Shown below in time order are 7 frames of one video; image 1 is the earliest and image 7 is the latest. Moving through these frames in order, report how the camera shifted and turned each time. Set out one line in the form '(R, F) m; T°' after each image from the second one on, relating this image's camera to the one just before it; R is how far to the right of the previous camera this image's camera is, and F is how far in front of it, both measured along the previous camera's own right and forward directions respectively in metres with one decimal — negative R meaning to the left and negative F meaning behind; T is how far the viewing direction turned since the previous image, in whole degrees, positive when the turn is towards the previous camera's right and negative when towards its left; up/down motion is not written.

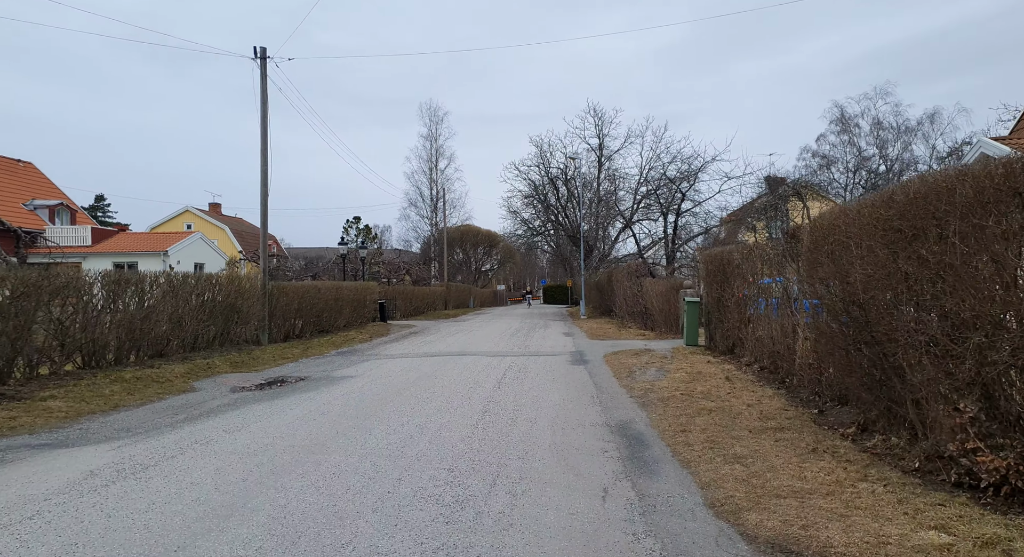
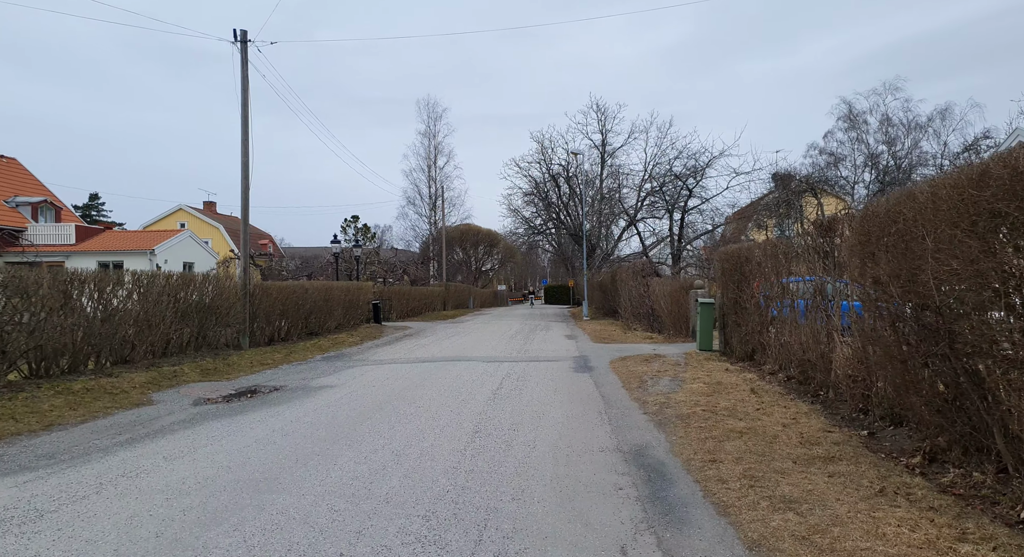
(+0.1, +1.1) m; 0°
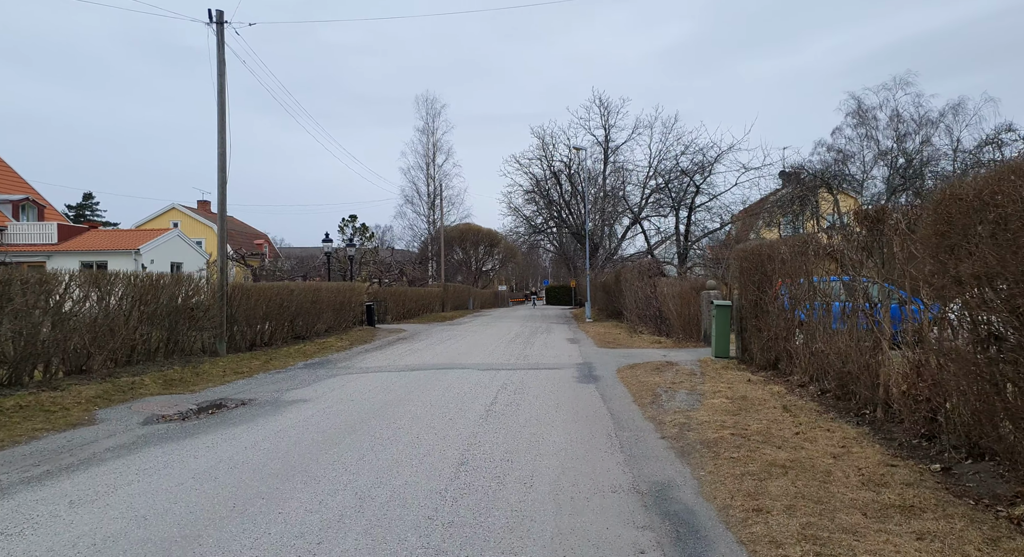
(+0.1, +1.1) m; 0°
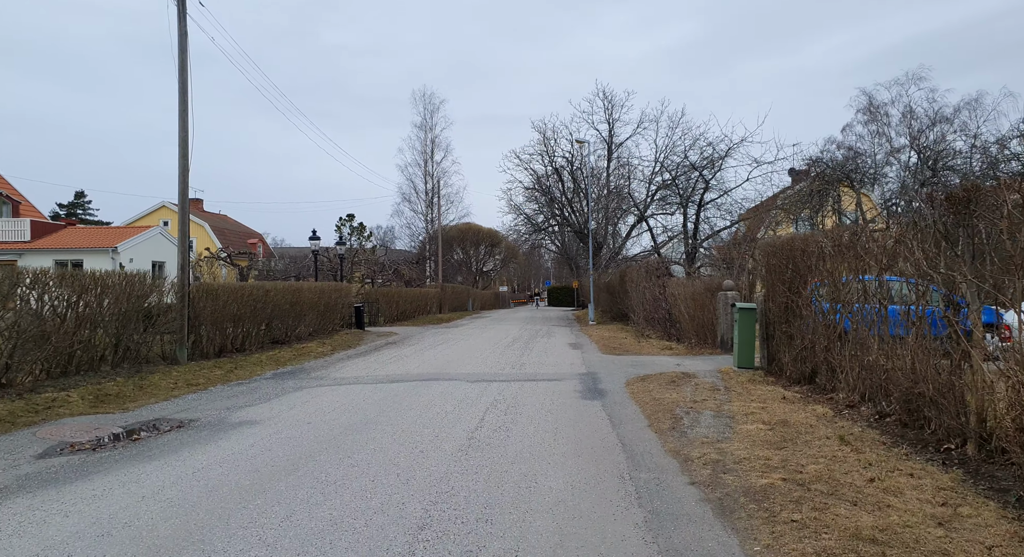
(+0.1, +1.5) m; 0°
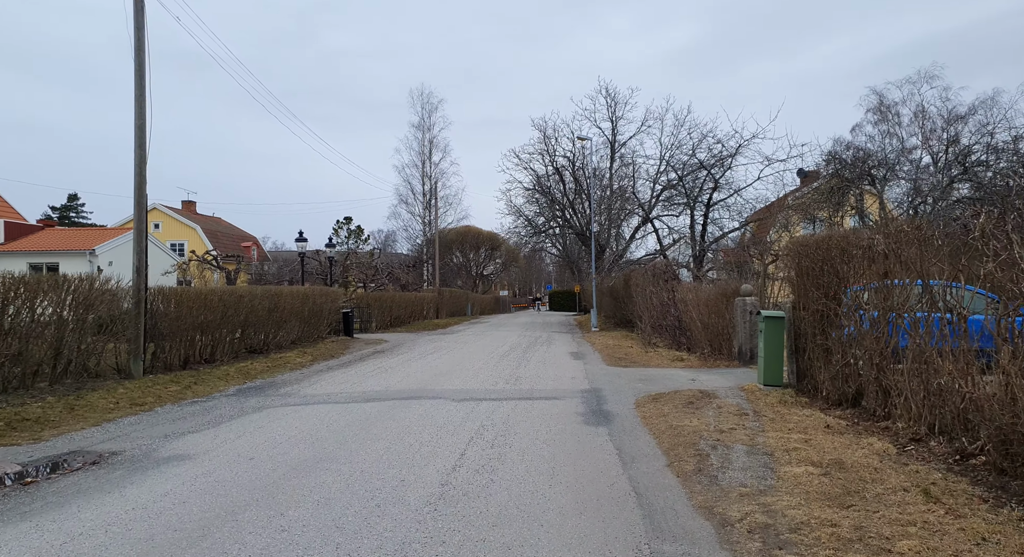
(+0.1, +1.3) m; 0°
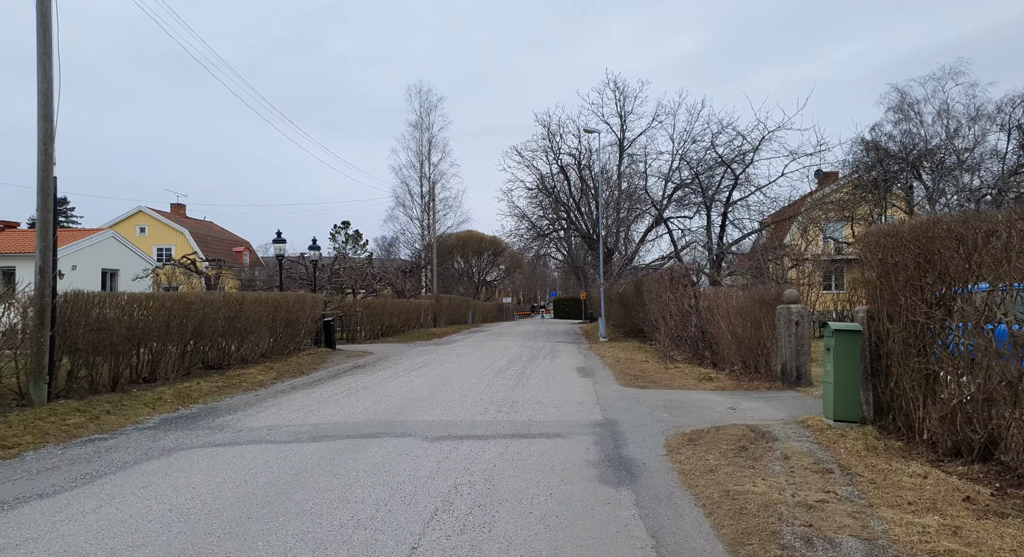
(+0.2, +2.2) m; 0°
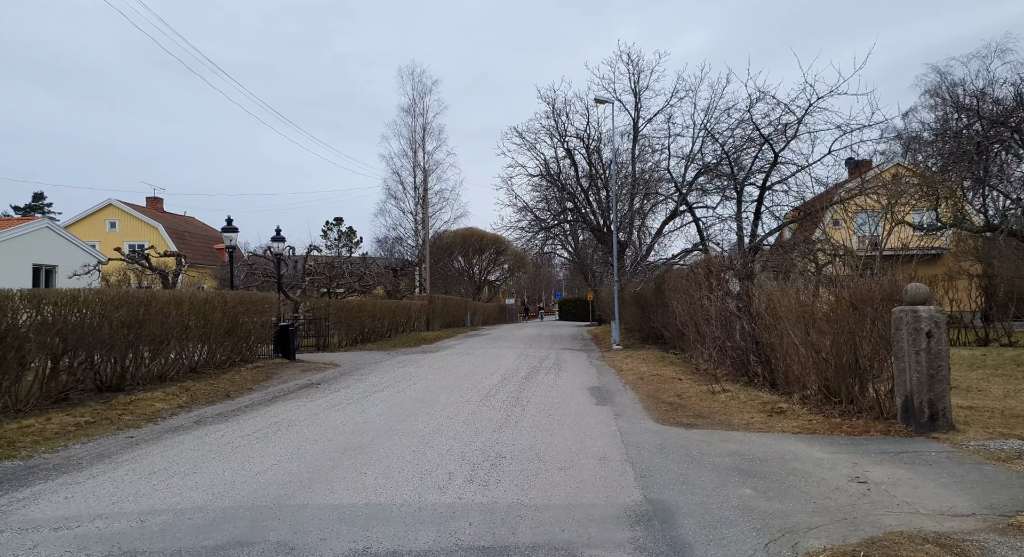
(+0.2, +3.5) m; 0°
